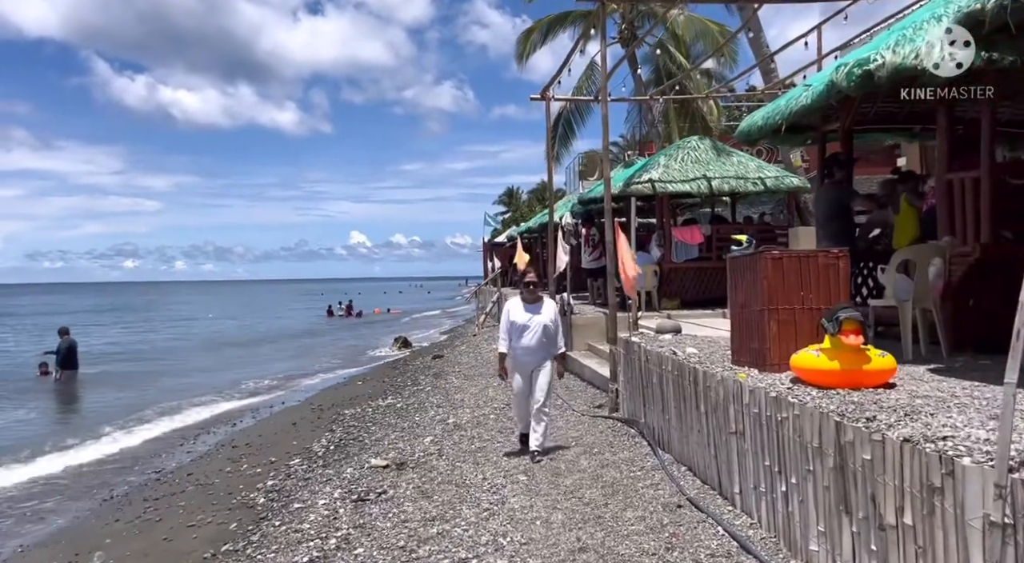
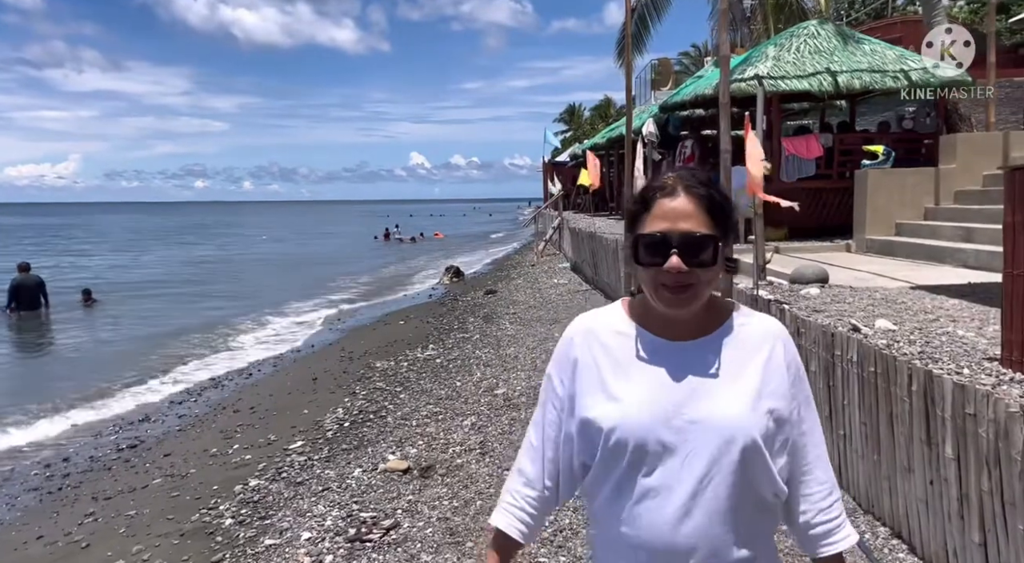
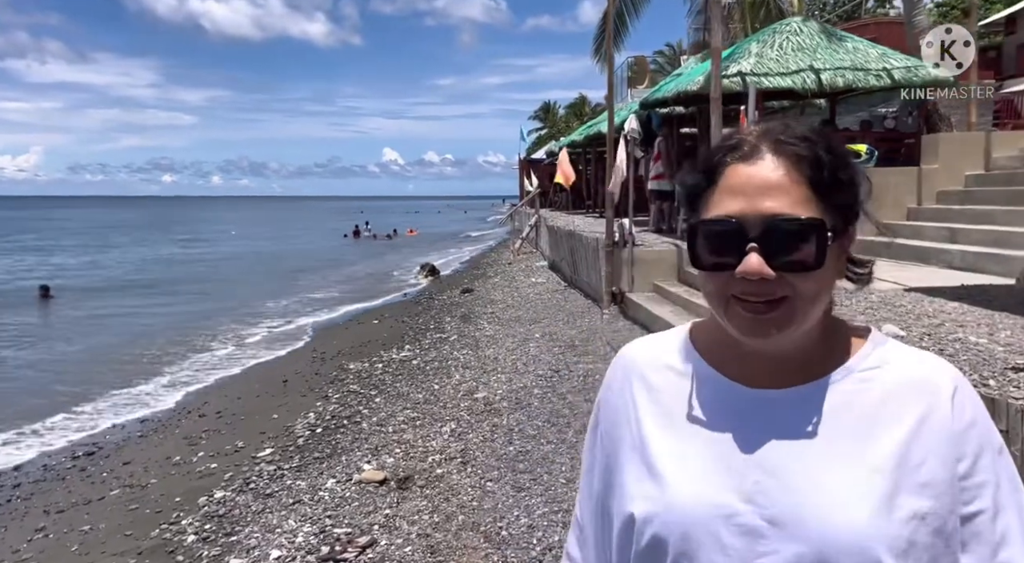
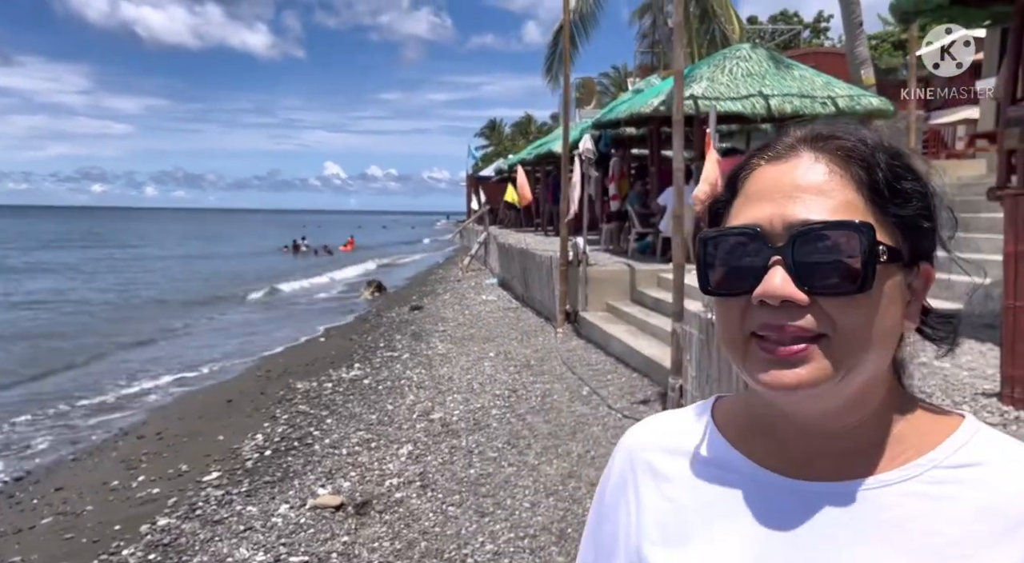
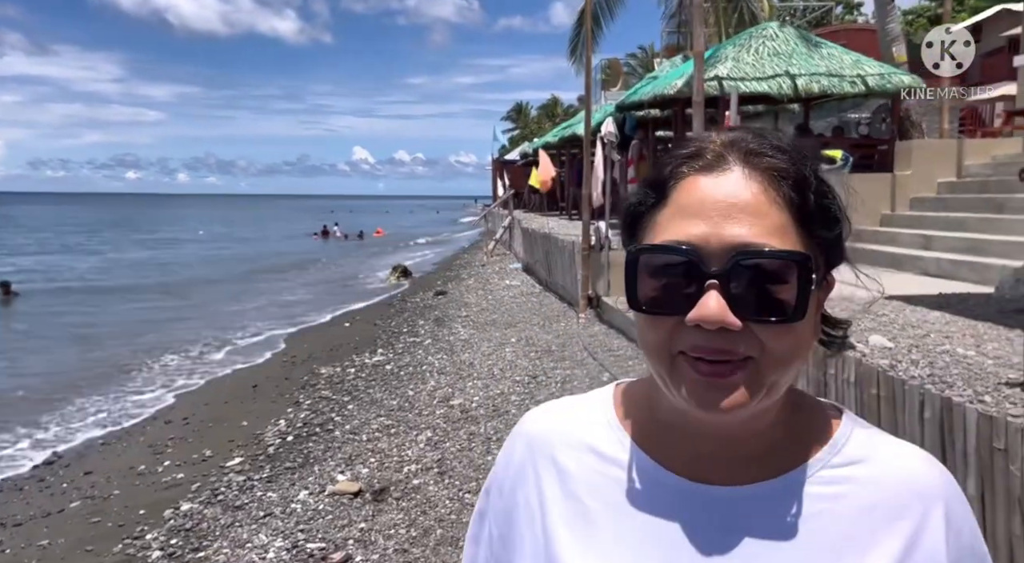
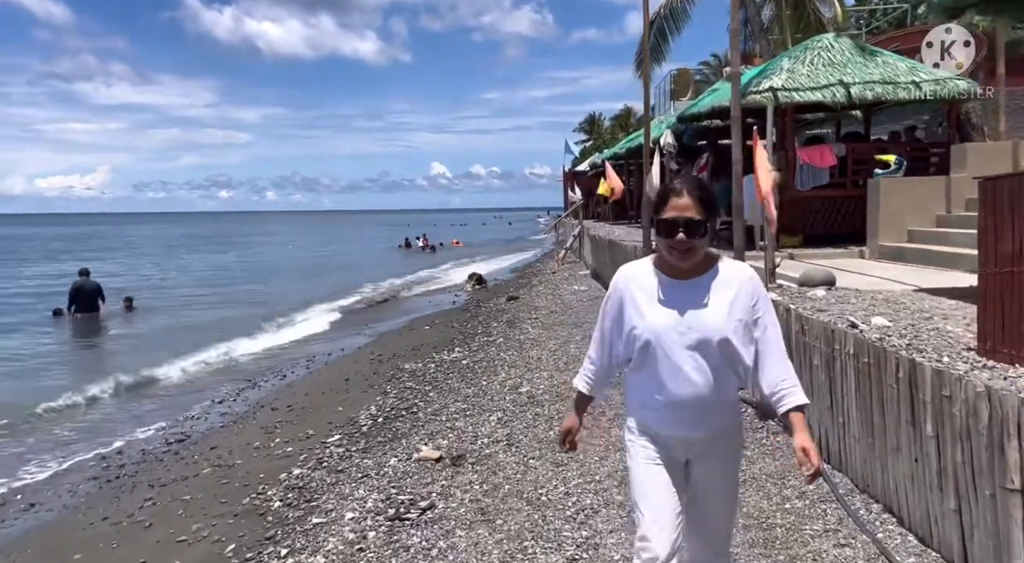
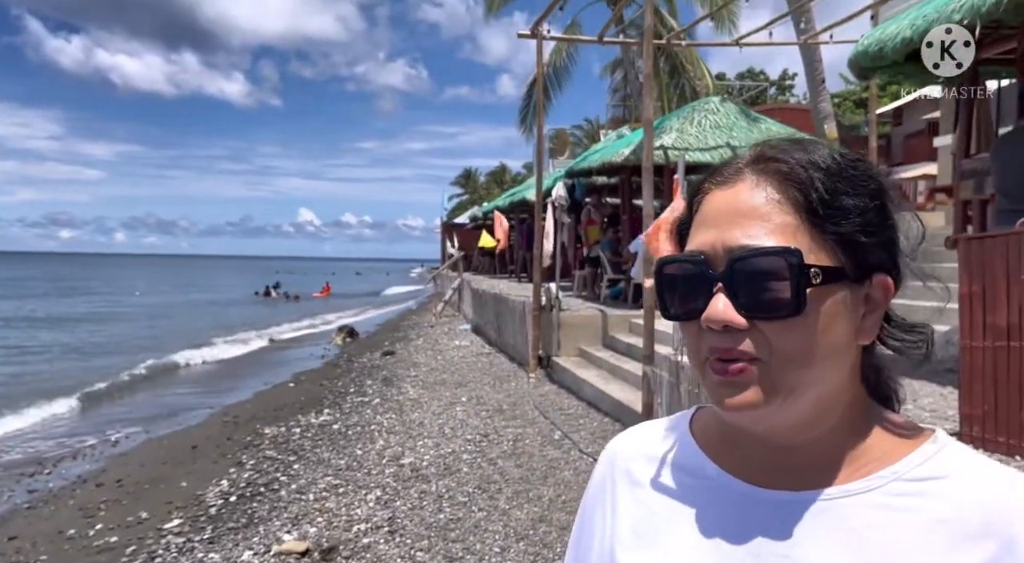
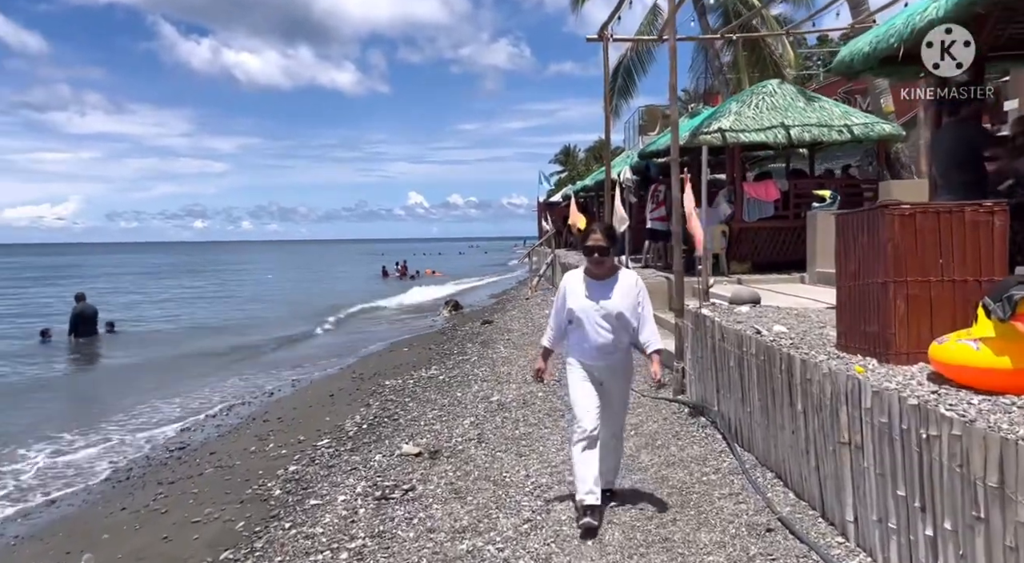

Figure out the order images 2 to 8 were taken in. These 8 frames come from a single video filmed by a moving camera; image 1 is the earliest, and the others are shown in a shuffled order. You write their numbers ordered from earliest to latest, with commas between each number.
8, 6, 2, 3, 5, 4, 7
